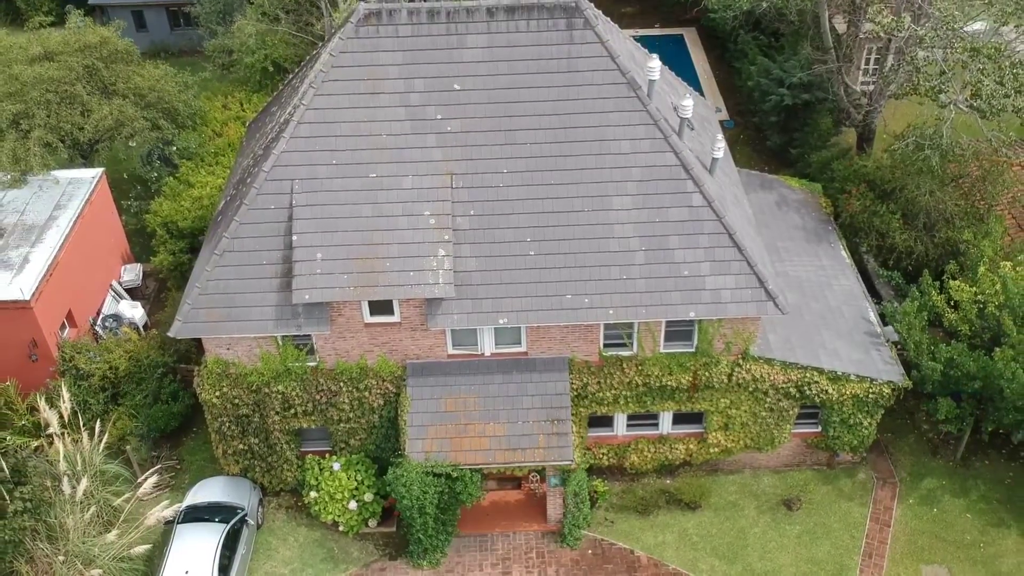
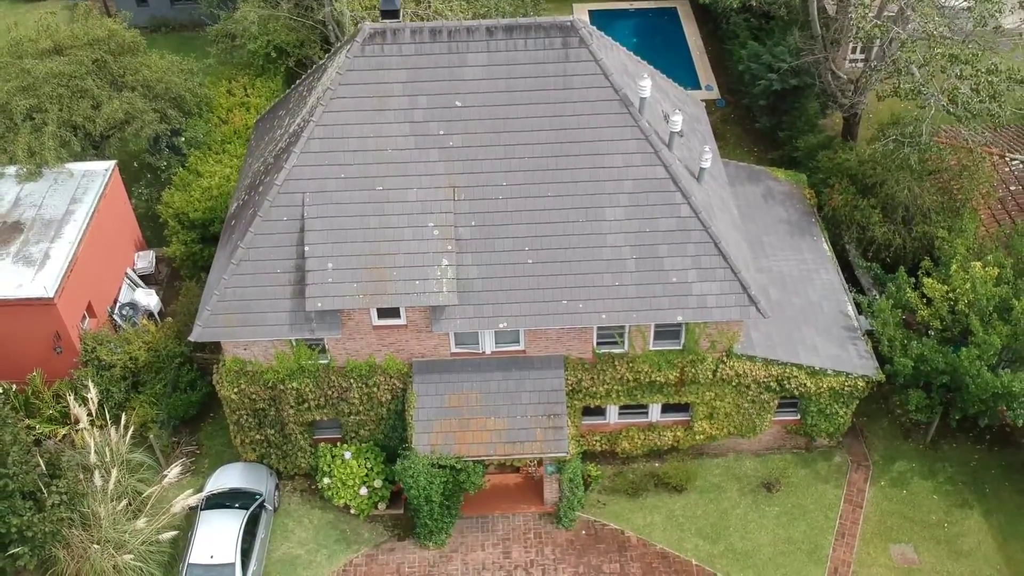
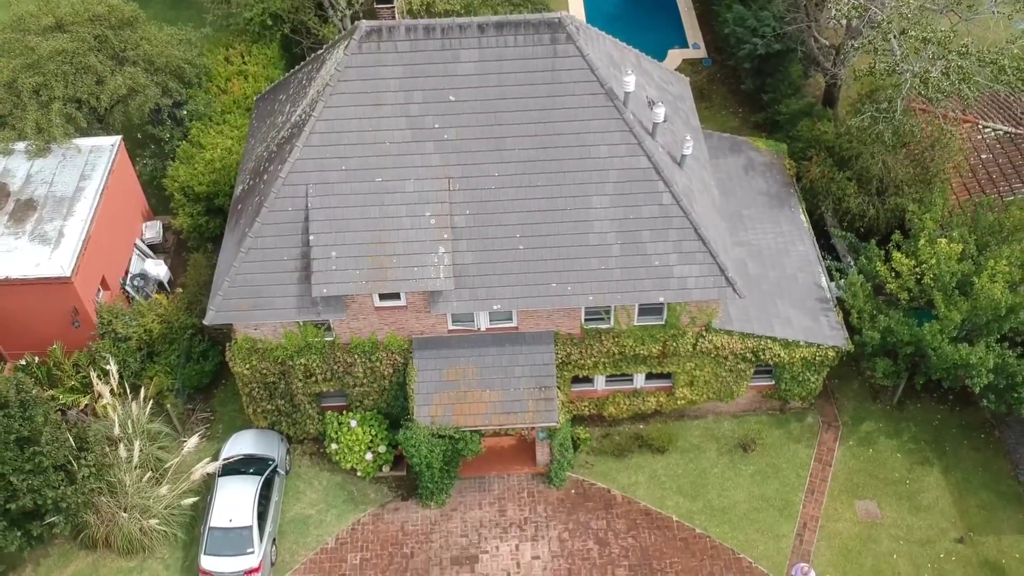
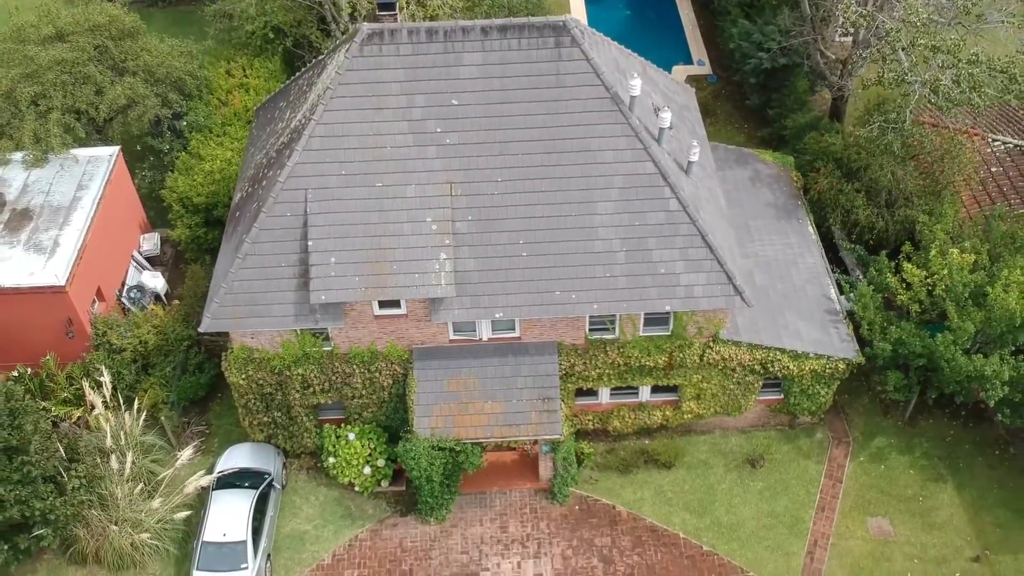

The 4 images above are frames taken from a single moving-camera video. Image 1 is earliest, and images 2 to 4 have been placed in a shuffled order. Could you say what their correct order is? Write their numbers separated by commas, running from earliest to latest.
2, 4, 3
